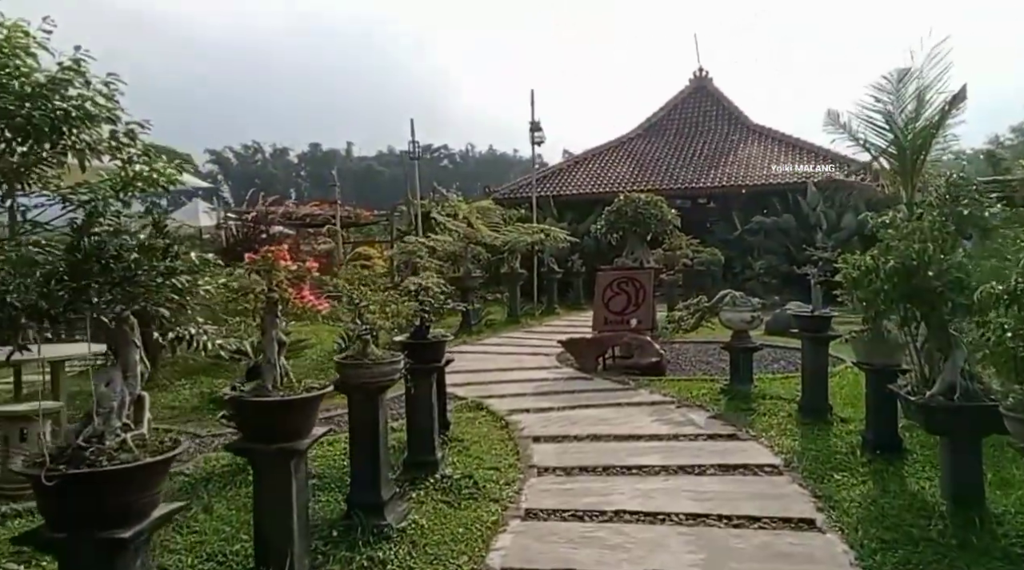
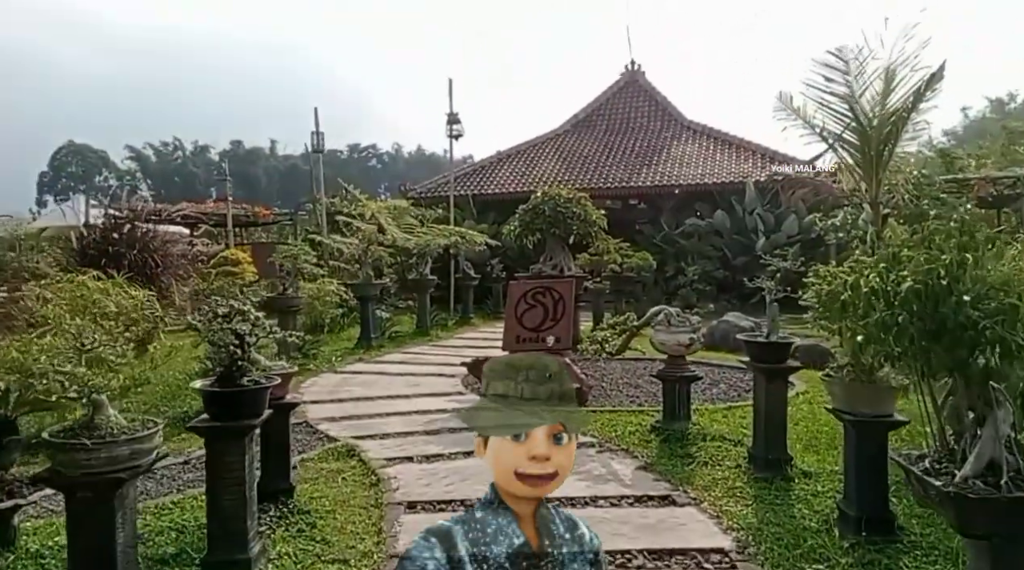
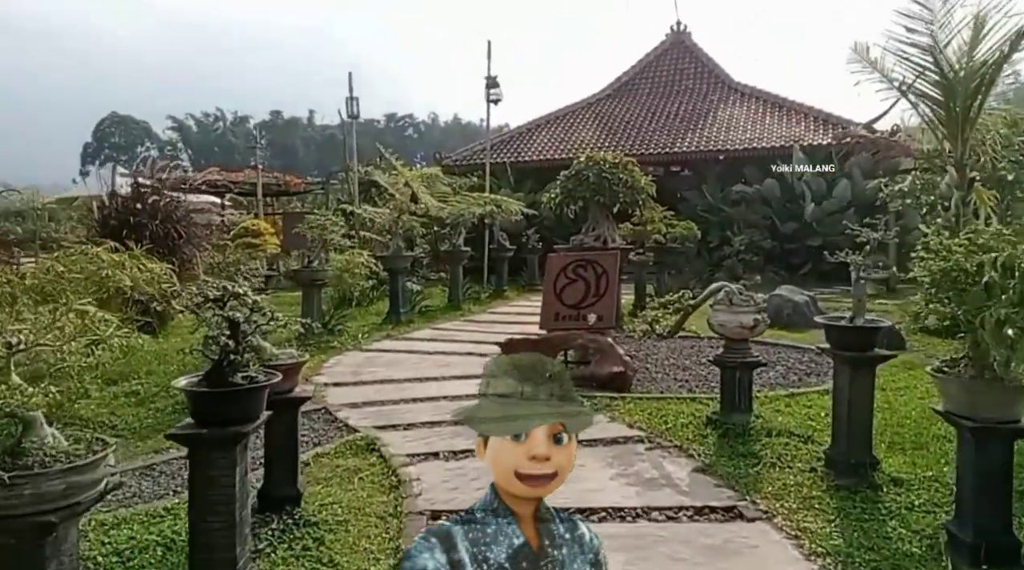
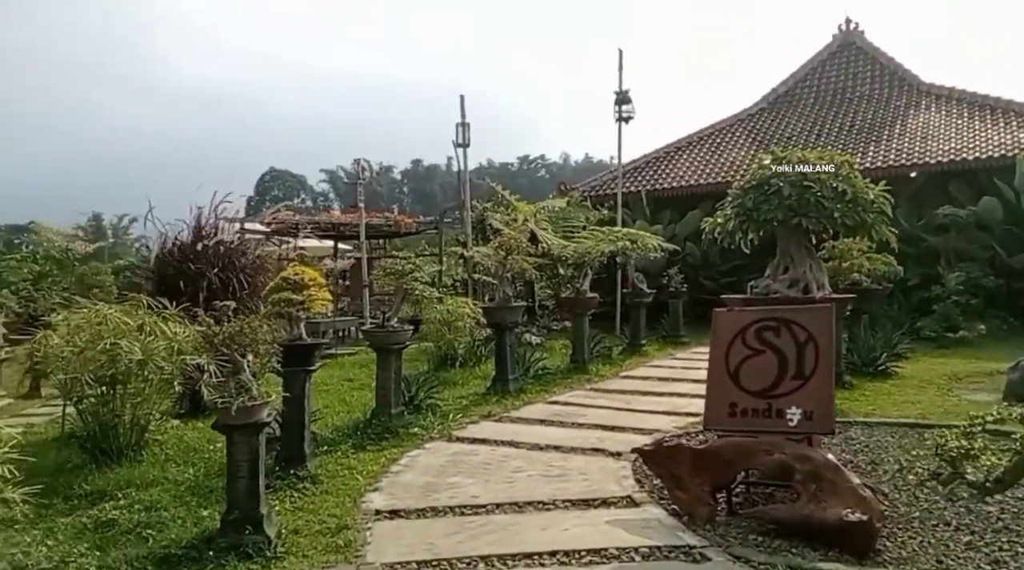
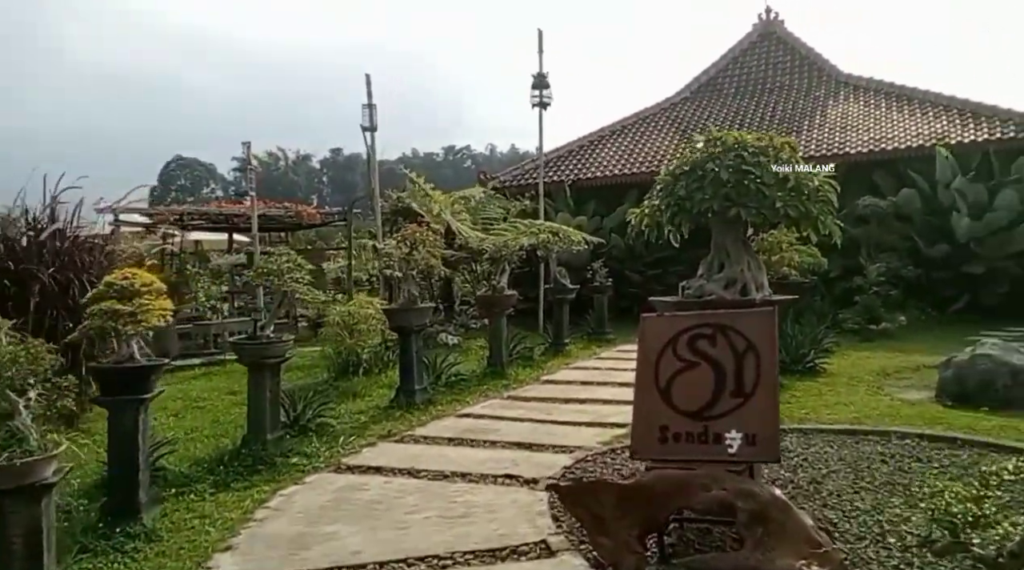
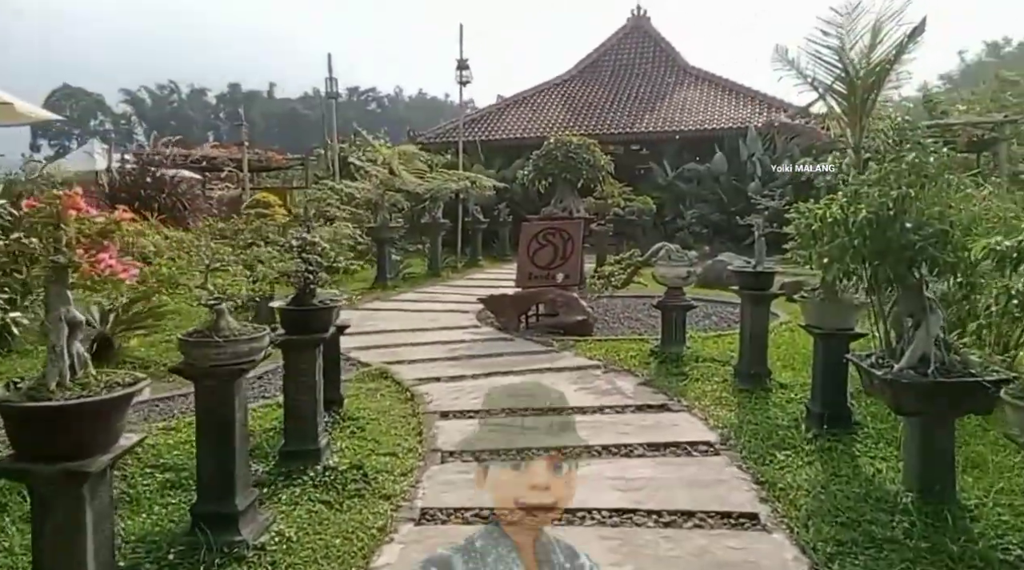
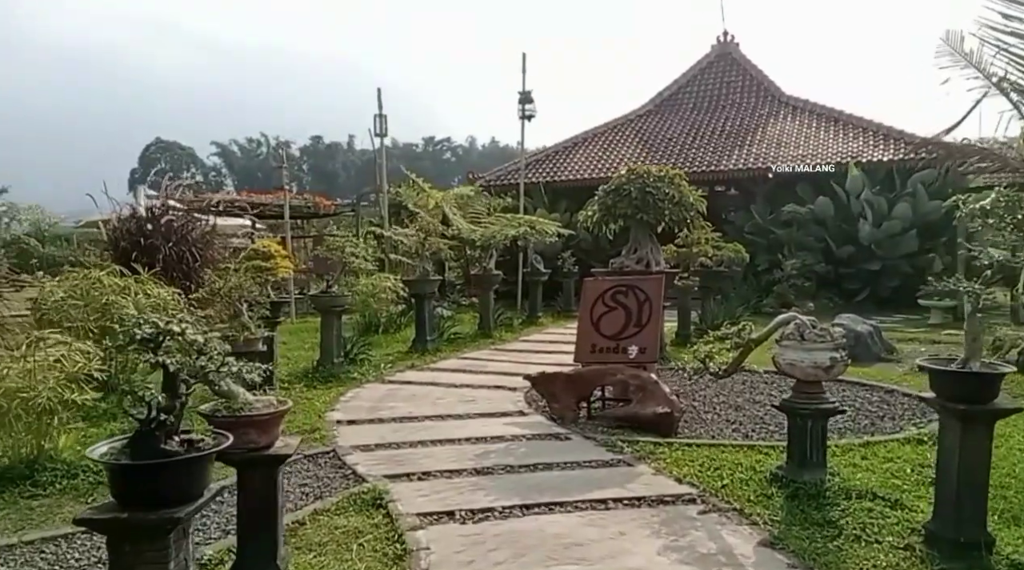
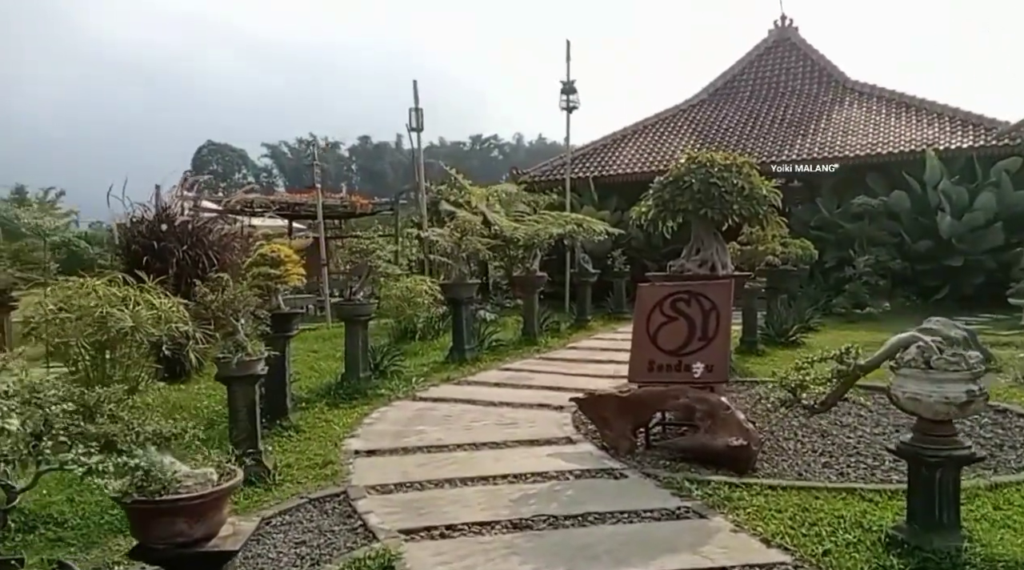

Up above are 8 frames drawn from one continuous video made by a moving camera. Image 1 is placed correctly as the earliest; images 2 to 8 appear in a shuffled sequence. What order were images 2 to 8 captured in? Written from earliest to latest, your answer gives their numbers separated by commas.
6, 2, 3, 7, 8, 4, 5
